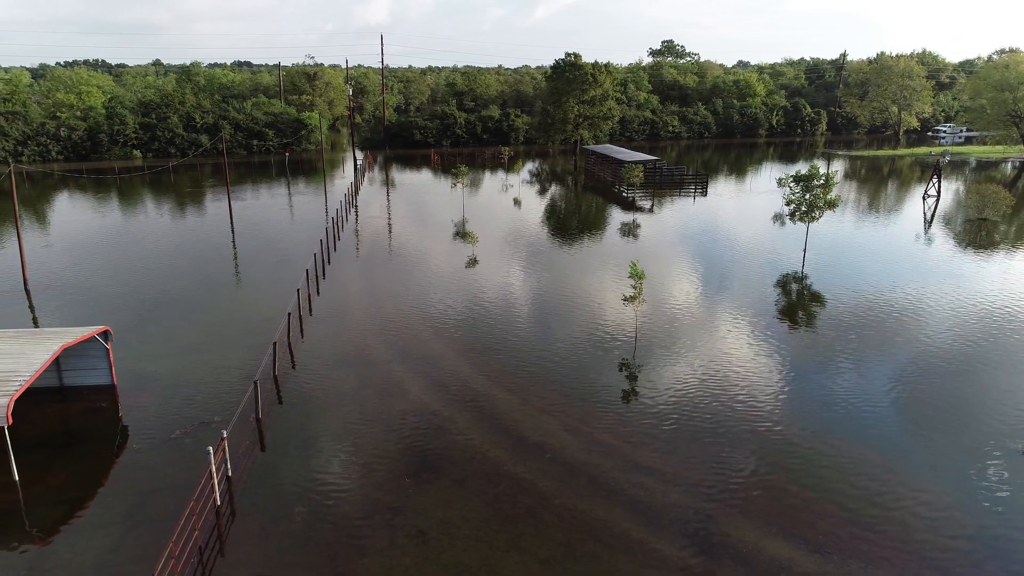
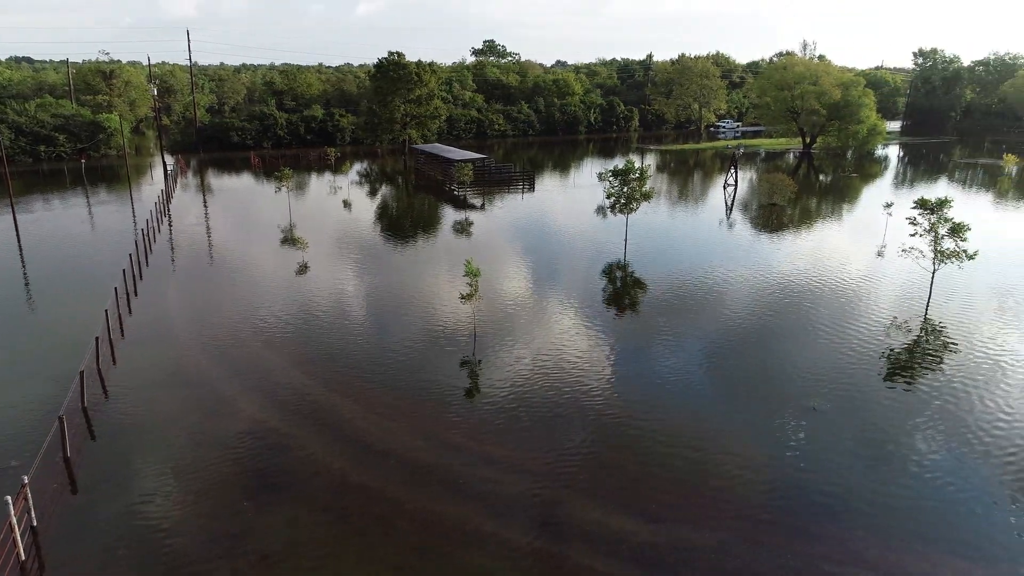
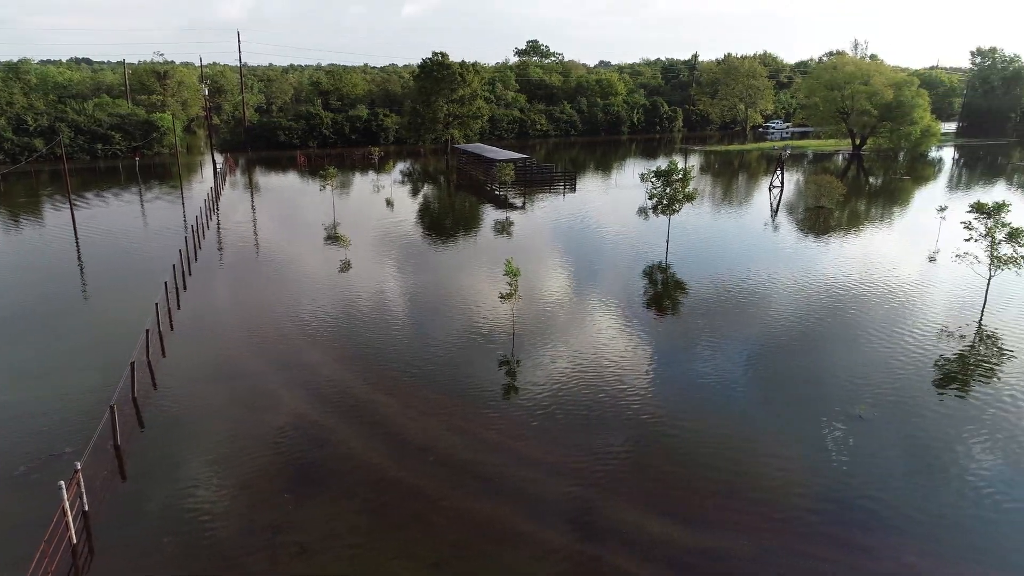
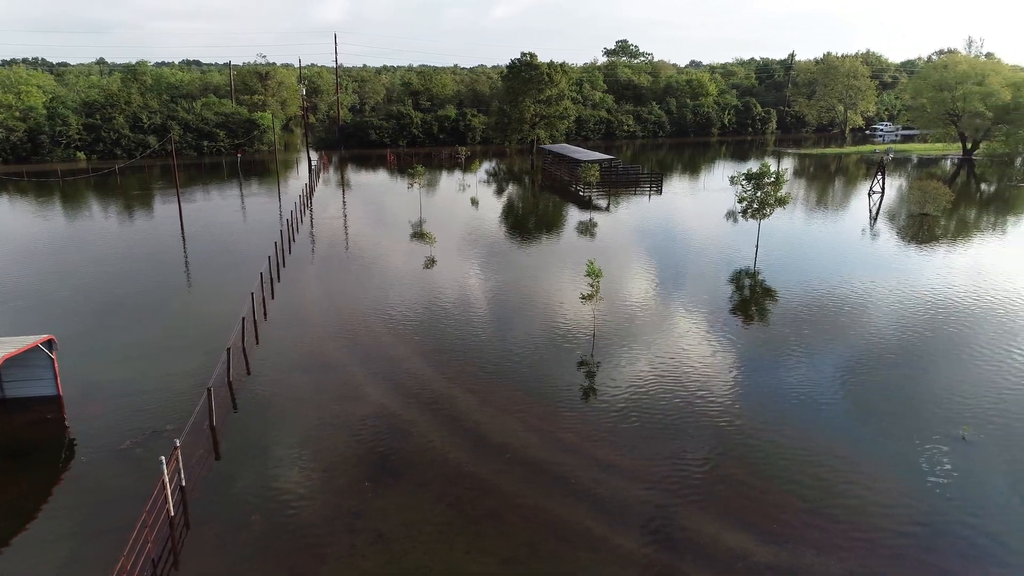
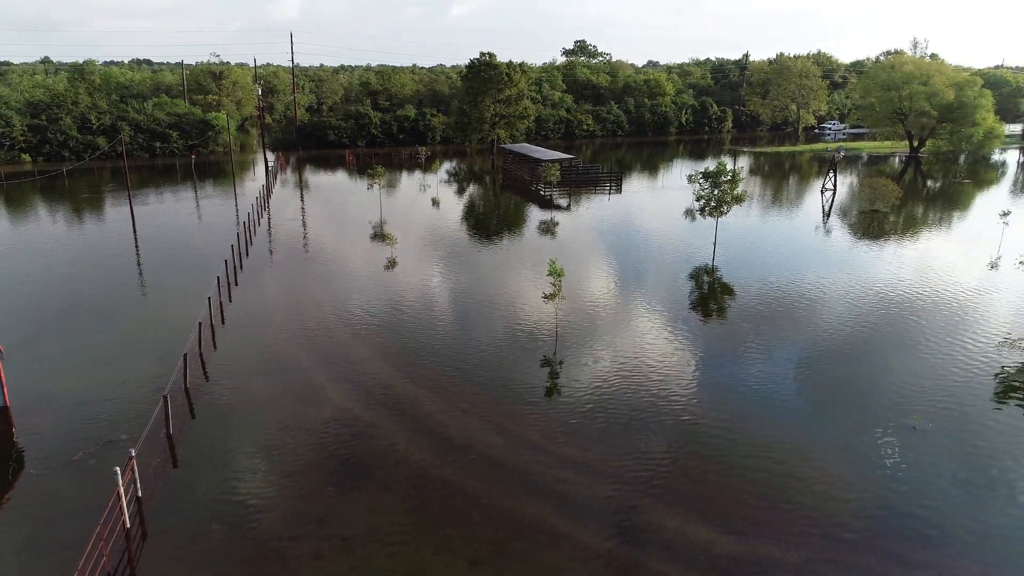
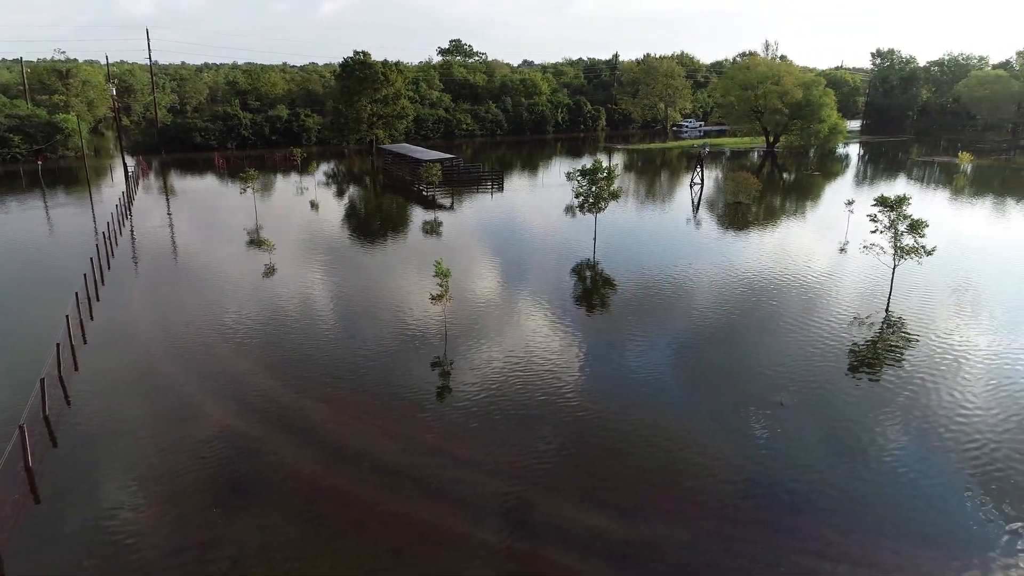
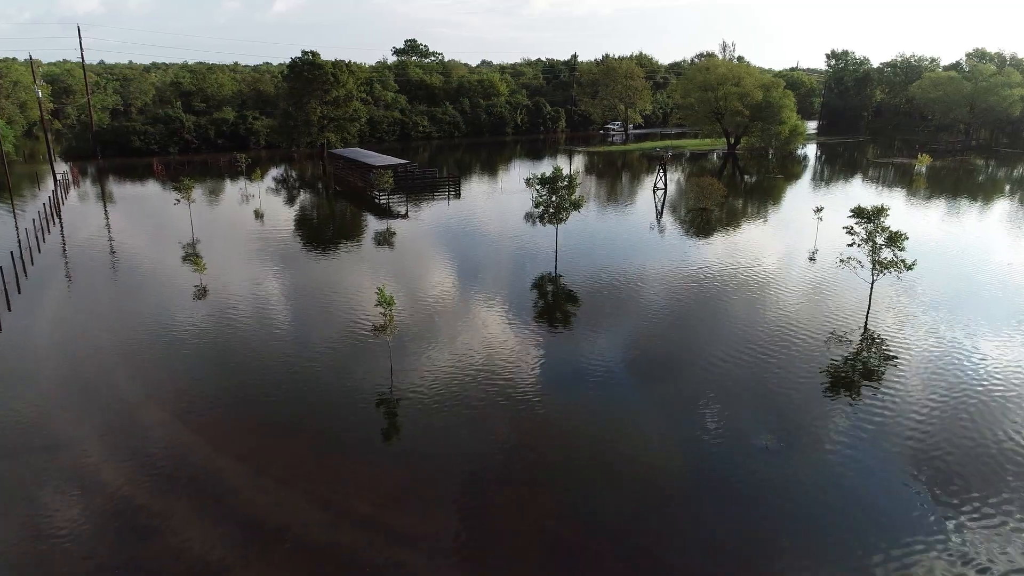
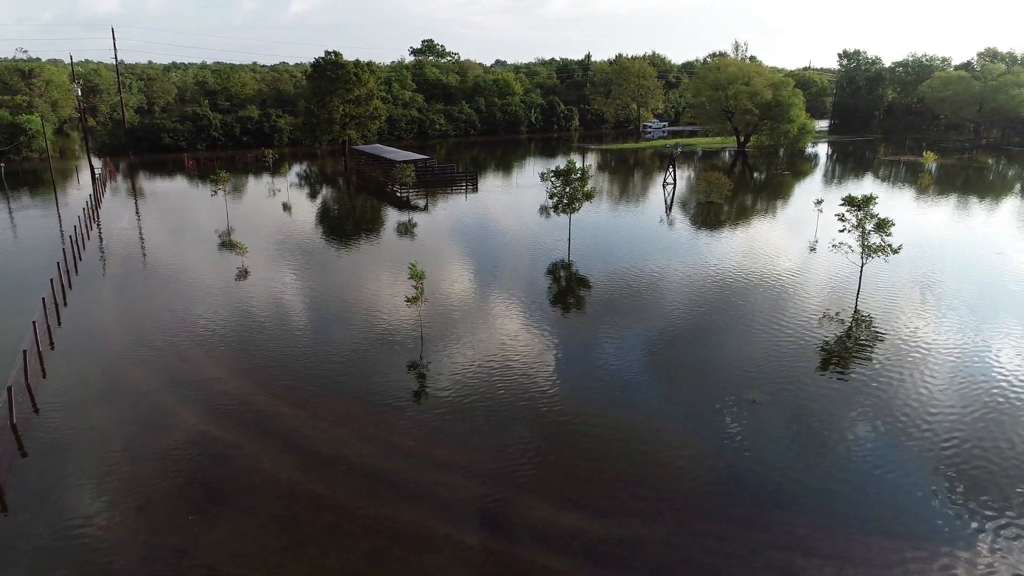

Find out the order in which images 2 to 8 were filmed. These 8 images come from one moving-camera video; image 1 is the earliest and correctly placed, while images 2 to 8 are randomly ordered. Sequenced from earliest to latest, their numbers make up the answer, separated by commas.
4, 5, 3, 2, 6, 8, 7
